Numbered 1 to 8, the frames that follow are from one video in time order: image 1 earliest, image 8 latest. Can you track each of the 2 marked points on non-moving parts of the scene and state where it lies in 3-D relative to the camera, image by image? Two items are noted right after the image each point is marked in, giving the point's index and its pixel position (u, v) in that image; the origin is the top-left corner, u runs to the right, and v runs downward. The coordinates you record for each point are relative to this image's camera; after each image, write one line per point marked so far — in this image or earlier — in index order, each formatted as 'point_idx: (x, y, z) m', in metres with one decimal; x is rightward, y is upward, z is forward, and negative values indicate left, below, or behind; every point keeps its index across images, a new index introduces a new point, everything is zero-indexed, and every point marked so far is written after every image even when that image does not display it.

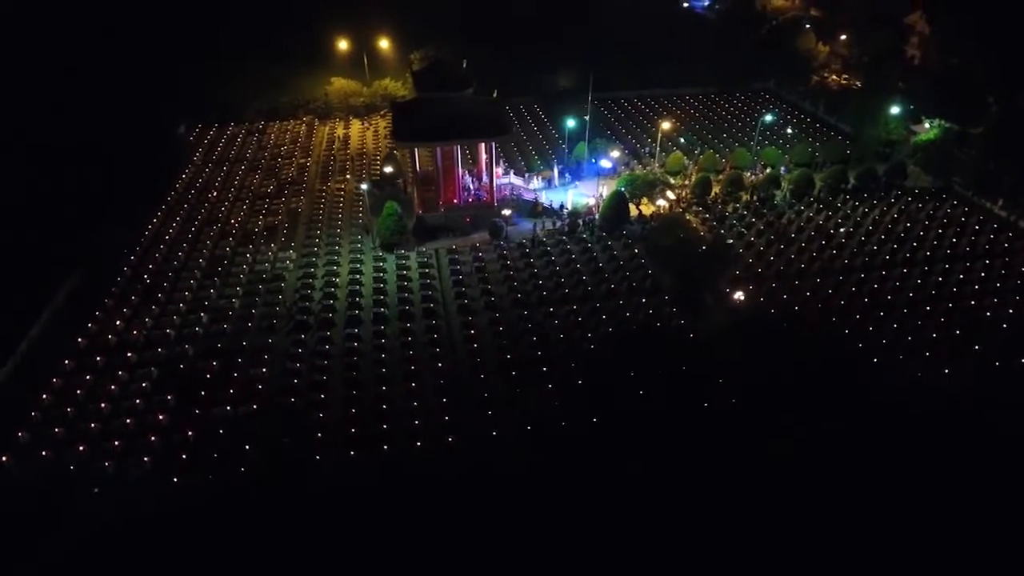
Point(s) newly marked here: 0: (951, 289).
0: (+10.0, 0.0, +16.1) m
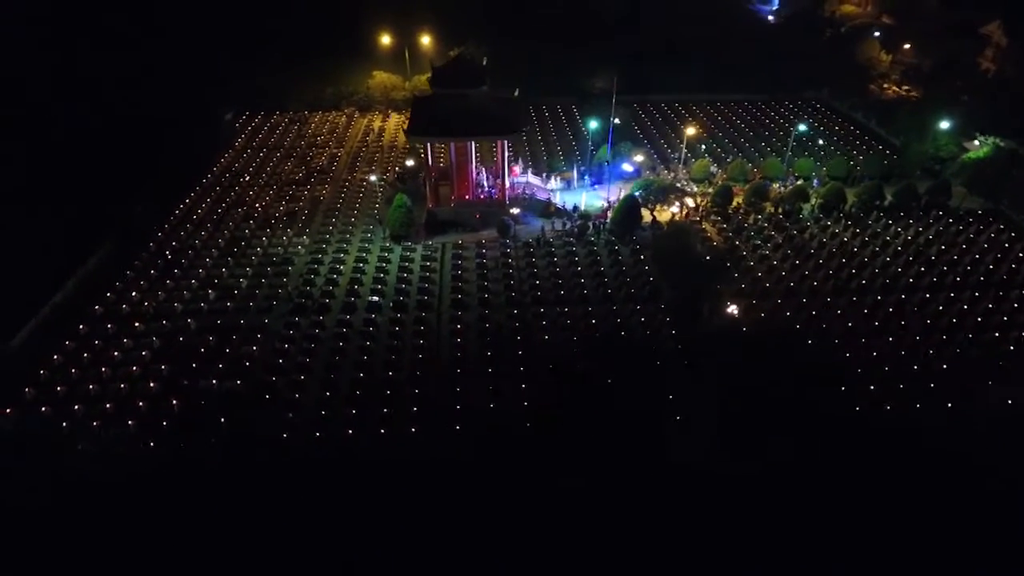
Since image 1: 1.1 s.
0: (+9.8, -0.7, +15.1) m
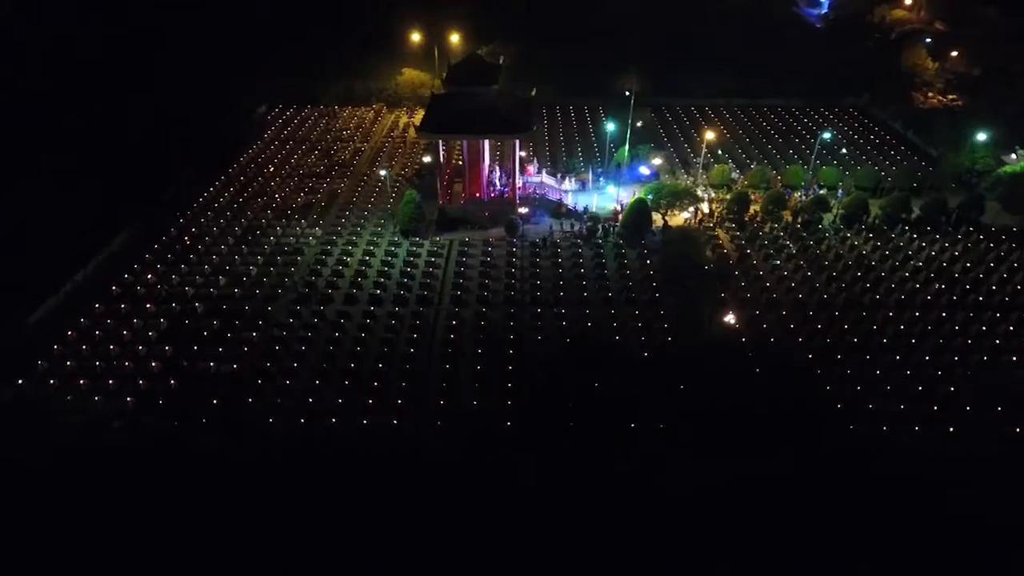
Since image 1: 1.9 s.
0: (+9.7, -1.1, +14.4) m
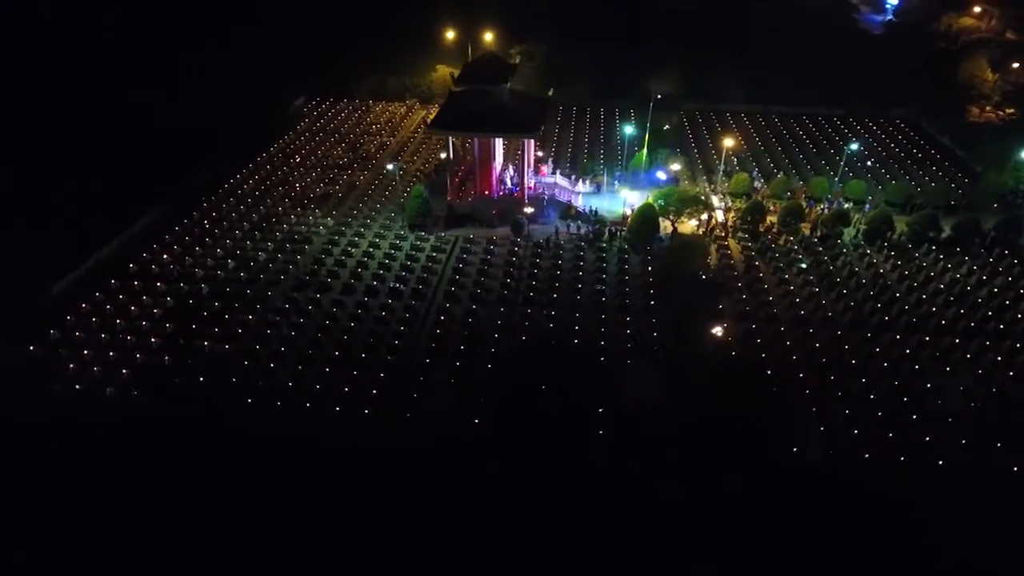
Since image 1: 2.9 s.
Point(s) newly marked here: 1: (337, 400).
0: (+9.4, -1.6, +13.5) m
1: (-3.2, -2.1, +13.0) m
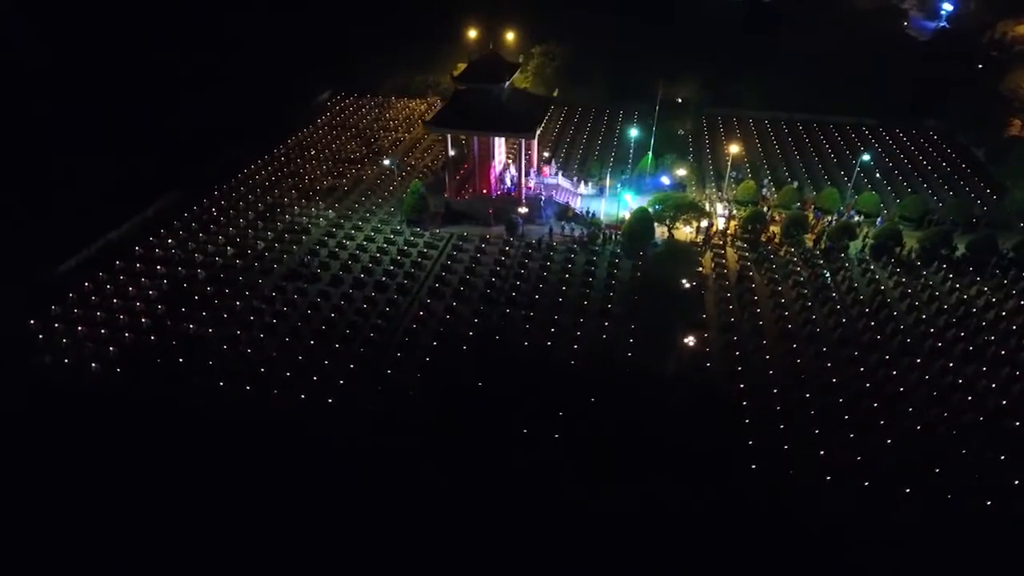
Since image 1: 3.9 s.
0: (+8.7, -2.0, +12.8) m
1: (-3.9, -1.9, +13.3) m
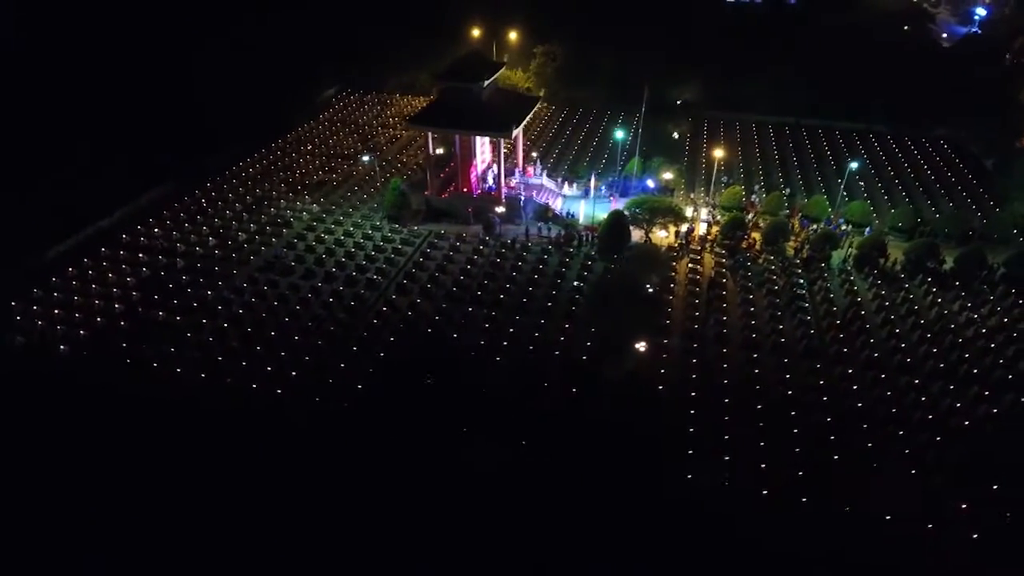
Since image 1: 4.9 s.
0: (+7.7, -2.3, +12.2) m
1: (-4.8, -1.7, +13.5) m
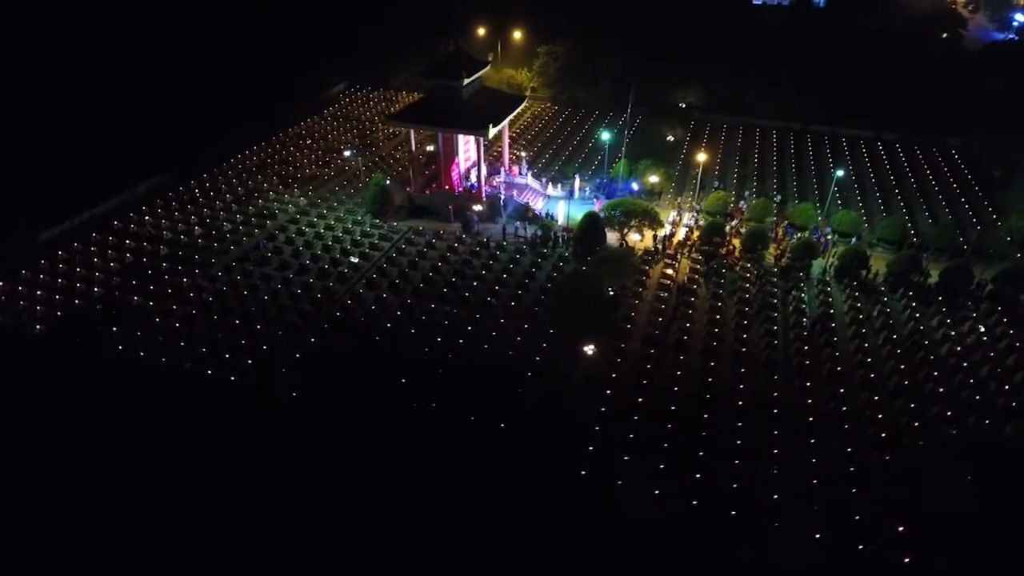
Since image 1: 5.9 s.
0: (+6.6, -2.5, +11.7) m
1: (-5.7, -1.5, +13.8) m
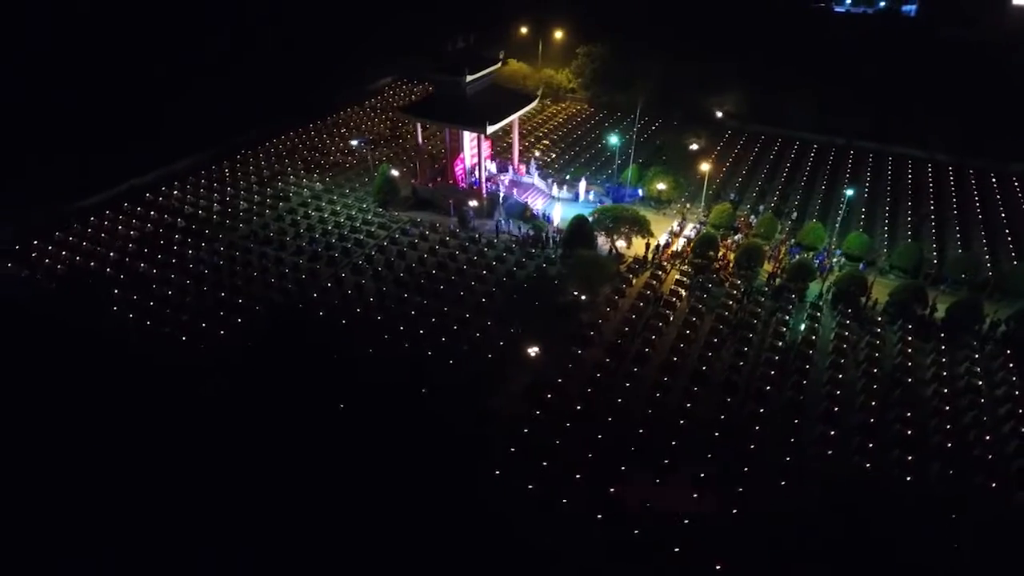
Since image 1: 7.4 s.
0: (+5.3, -3.0, +10.7) m
1: (-6.5, -0.9, +14.5) m
